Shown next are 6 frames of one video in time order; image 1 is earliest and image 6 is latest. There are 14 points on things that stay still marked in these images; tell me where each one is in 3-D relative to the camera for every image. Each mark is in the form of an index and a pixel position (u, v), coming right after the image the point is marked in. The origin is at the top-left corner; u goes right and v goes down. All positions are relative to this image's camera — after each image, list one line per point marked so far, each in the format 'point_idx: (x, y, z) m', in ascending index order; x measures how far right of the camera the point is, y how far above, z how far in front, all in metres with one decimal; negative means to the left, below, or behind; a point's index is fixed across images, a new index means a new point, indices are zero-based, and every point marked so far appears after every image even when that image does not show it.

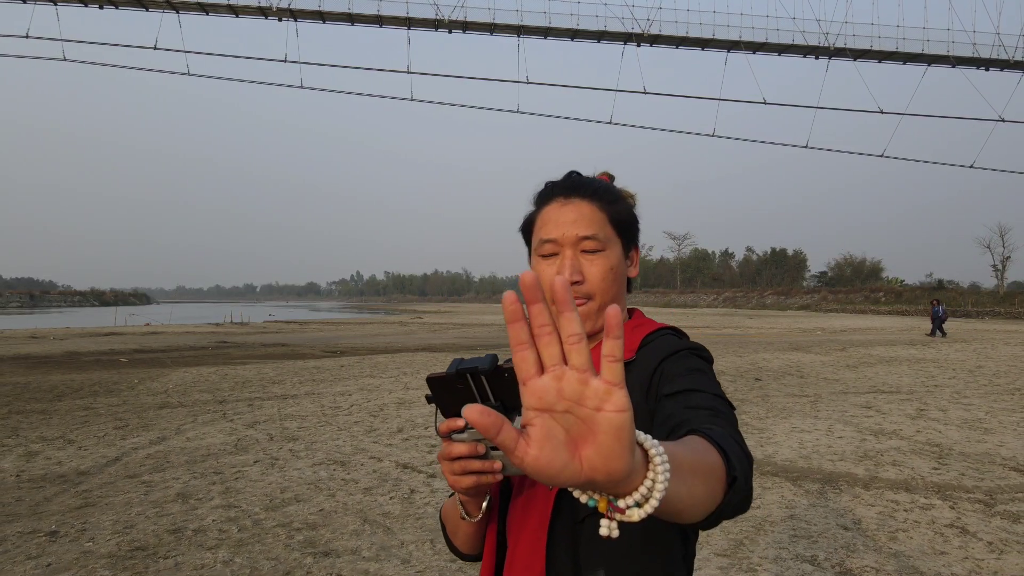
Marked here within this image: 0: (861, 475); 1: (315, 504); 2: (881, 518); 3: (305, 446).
0: (+2.0, -1.1, +4.3) m
1: (-1.0, -1.1, +3.7) m
2: (+1.7, -1.1, +3.4) m
3: (-1.5, -1.1, +5.3) m
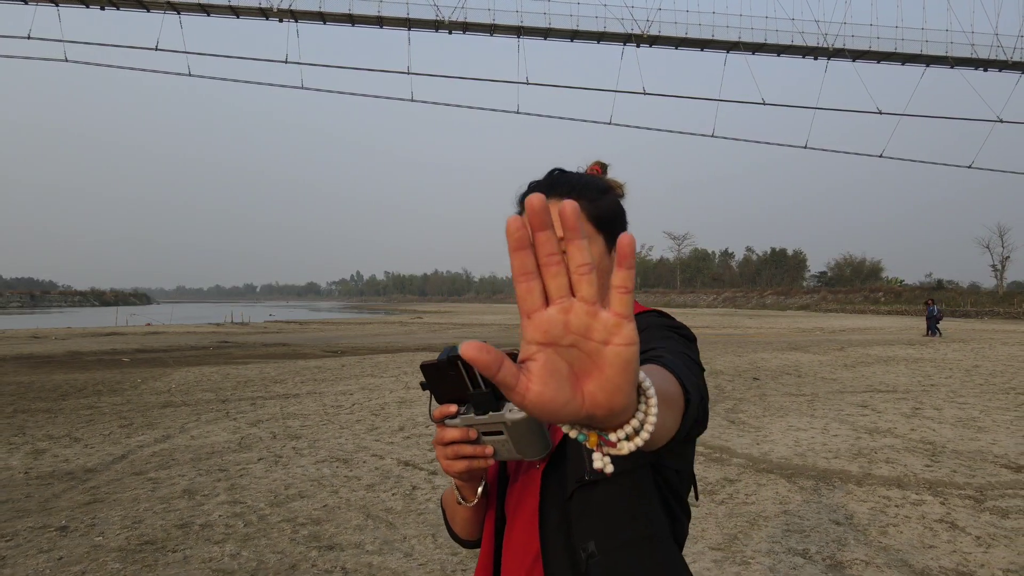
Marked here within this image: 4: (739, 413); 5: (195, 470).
0: (+2.0, -1.1, +4.4) m
1: (-1.0, -1.1, +3.8) m
2: (+1.7, -1.1, +3.5) m
3: (-1.5, -1.1, +5.3) m
4: (+2.1, -1.1, +6.8) m
5: (-1.9, -1.1, +4.5) m
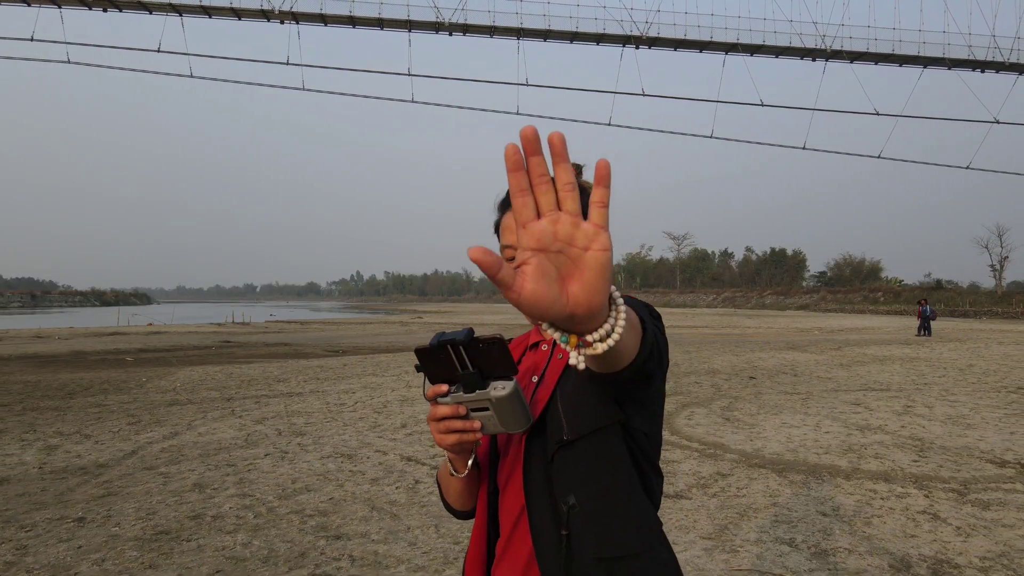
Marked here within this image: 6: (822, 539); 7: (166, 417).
0: (+2.0, -1.1, +4.5) m
1: (-1.0, -1.1, +3.9) m
2: (+1.7, -1.1, +3.6) m
3: (-1.5, -1.1, +5.5) m
4: (+2.1, -1.1, +6.9) m
5: (-1.9, -1.1, +4.7) m
6: (+1.3, -1.1, +3.1) m
7: (-3.1, -1.1, +6.6) m
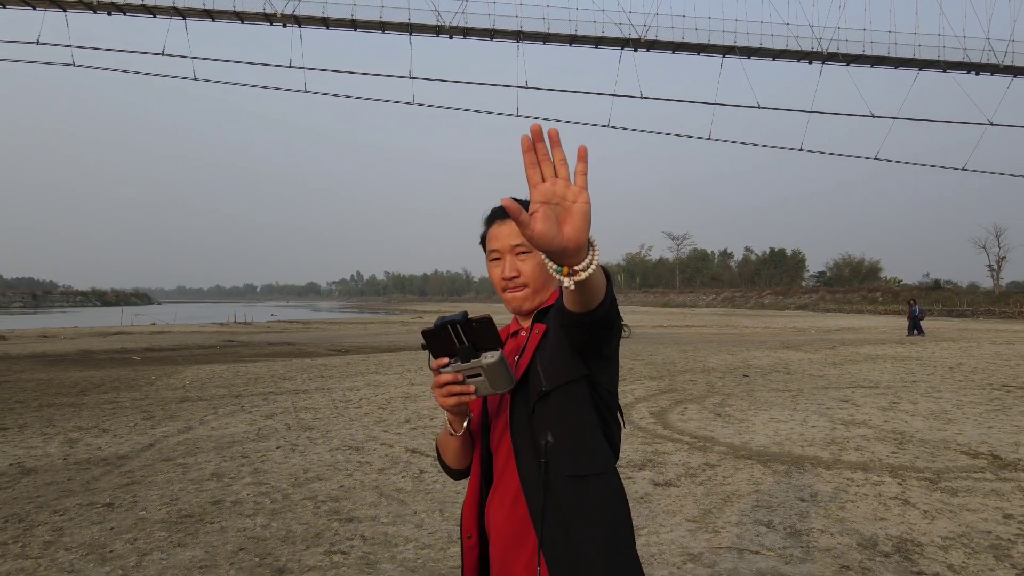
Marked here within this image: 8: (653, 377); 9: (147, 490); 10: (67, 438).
0: (+2.0, -1.1, +4.8) m
1: (-1.0, -1.1, +4.2) m
2: (+1.7, -1.1, +3.9) m
3: (-1.5, -1.1, +5.7) m
4: (+2.0, -1.1, +7.1) m
5: (-1.9, -1.1, +4.9) m
6: (+1.3, -1.1, +3.4) m
7: (-3.1, -1.1, +6.9) m
8: (+1.9, -1.2, +9.9) m
9: (-2.0, -1.1, +4.1) m
10: (-3.3, -1.1, +5.6) m
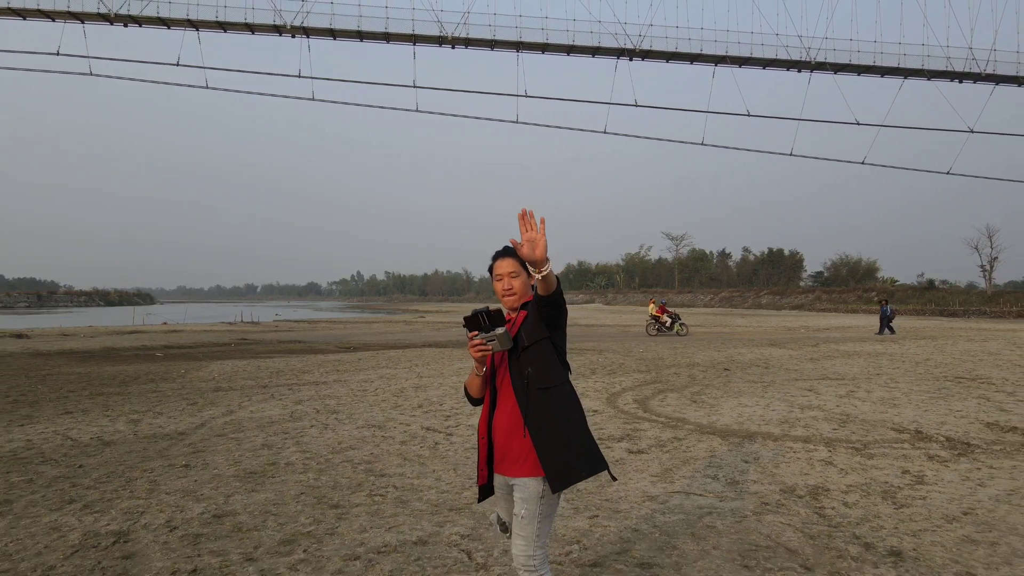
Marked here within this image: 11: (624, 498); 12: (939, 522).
0: (+2.0, -1.1, +5.7) m
1: (-1.0, -1.1, +5.1) m
2: (+1.7, -1.1, +4.8) m
3: (-1.5, -1.1, +6.6) m
4: (+2.0, -1.1, +8.0) m
5: (-1.9, -1.1, +5.8) m
6: (+1.3, -1.1, +4.3) m
7: (-3.1, -1.2, +7.8) m
8: (+1.9, -1.2, +10.8) m
9: (-2.0, -1.1, +5.0) m
10: (-3.3, -1.1, +6.5) m
11: (+0.6, -1.1, +3.8) m
12: (+2.0, -1.1, +3.4) m
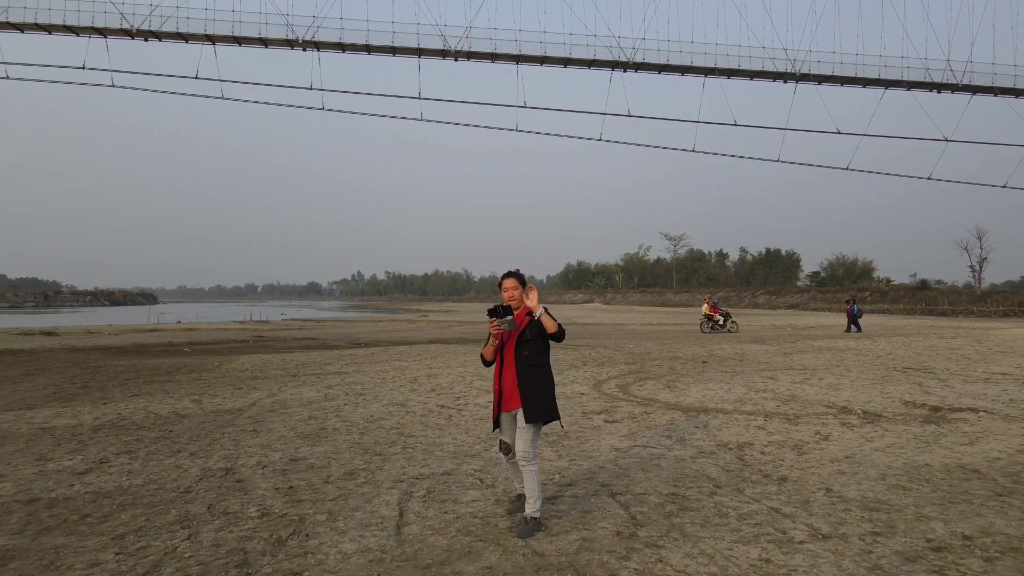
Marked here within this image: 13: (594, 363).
0: (+2.0, -1.1, +6.9) m
1: (-1.0, -1.1, +6.3) m
2: (+1.7, -1.1, +6.0) m
3: (-1.5, -1.2, +7.9) m
4: (+2.0, -1.2, +9.3) m
5: (-1.9, -1.1, +7.0) m
6: (+1.3, -1.1, +5.5) m
7: (-3.1, -1.2, +9.0) m
8: (+1.9, -1.2, +12.0) m
9: (-2.0, -1.1, +6.2) m
10: (-3.3, -1.2, +7.7) m
11: (+0.6, -1.1, +5.1) m
12: (+2.0, -1.1, +4.7) m
13: (+1.3, -1.2, +11.9) m
